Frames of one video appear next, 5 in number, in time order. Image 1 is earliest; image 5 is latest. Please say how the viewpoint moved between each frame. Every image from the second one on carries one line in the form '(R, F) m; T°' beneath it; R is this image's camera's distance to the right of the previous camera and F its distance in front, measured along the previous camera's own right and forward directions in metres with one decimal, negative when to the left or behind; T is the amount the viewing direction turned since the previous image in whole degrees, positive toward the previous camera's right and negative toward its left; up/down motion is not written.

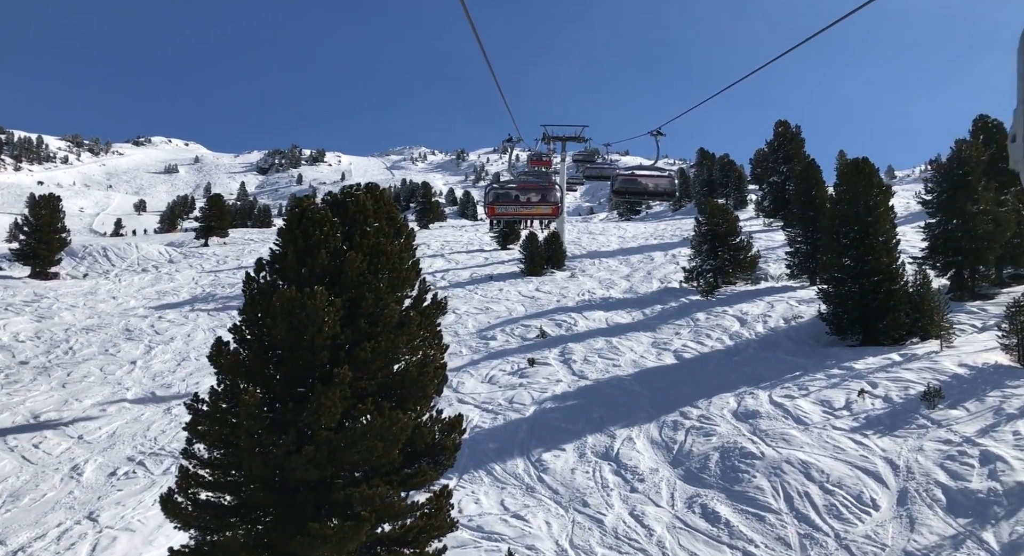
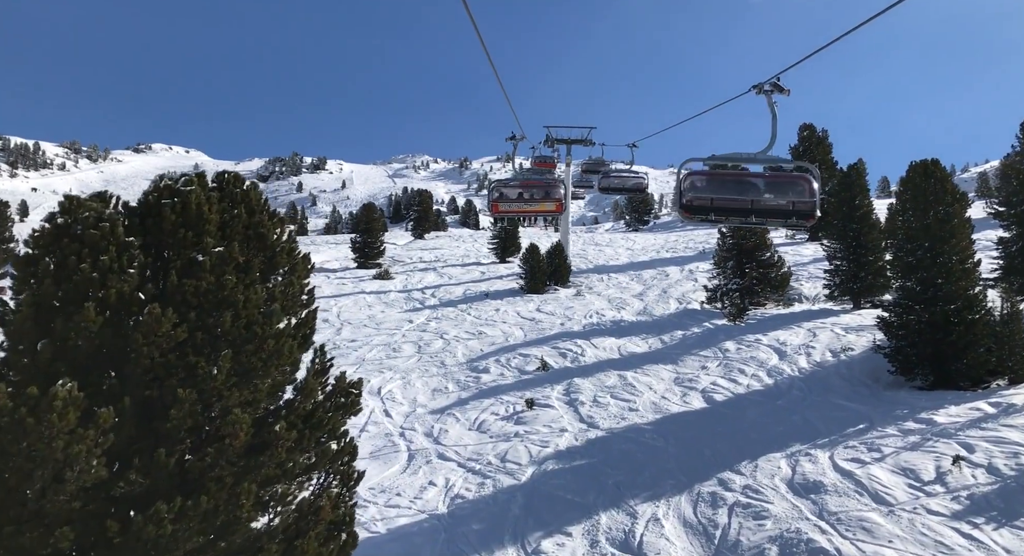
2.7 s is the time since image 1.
(+0.2, +3.5) m; 0°
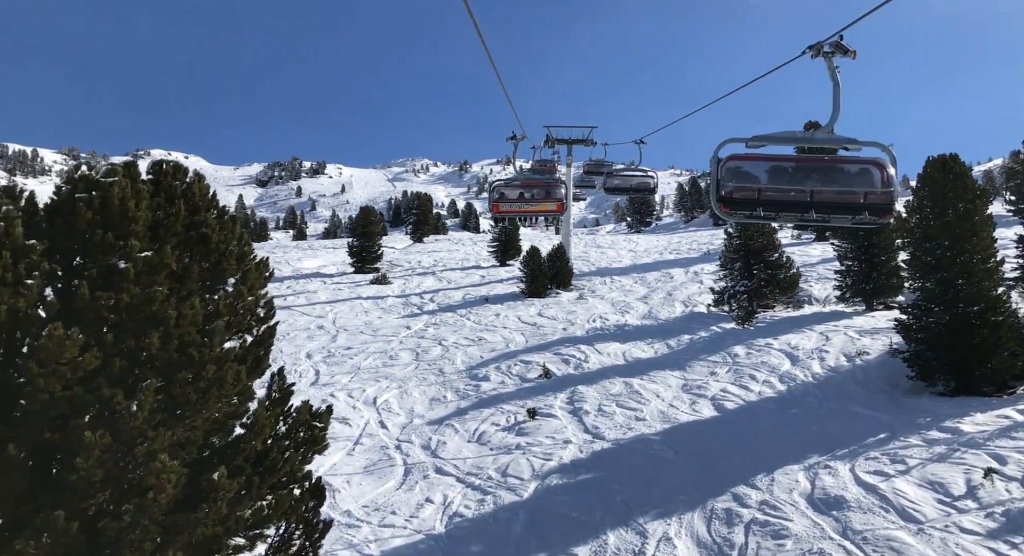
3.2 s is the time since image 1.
(0.0, +0.7) m; 0°
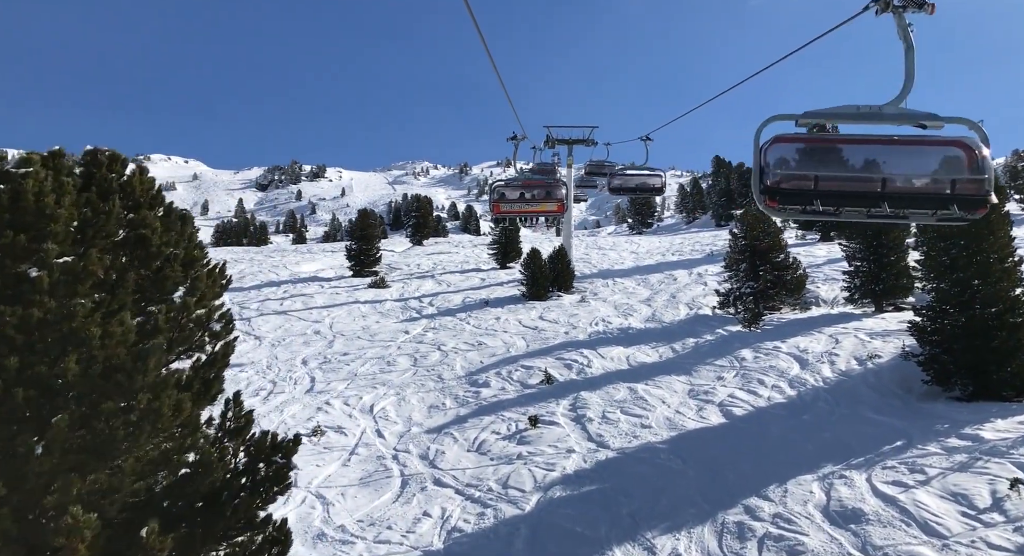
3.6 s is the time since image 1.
(0.0, +0.5) m; 0°
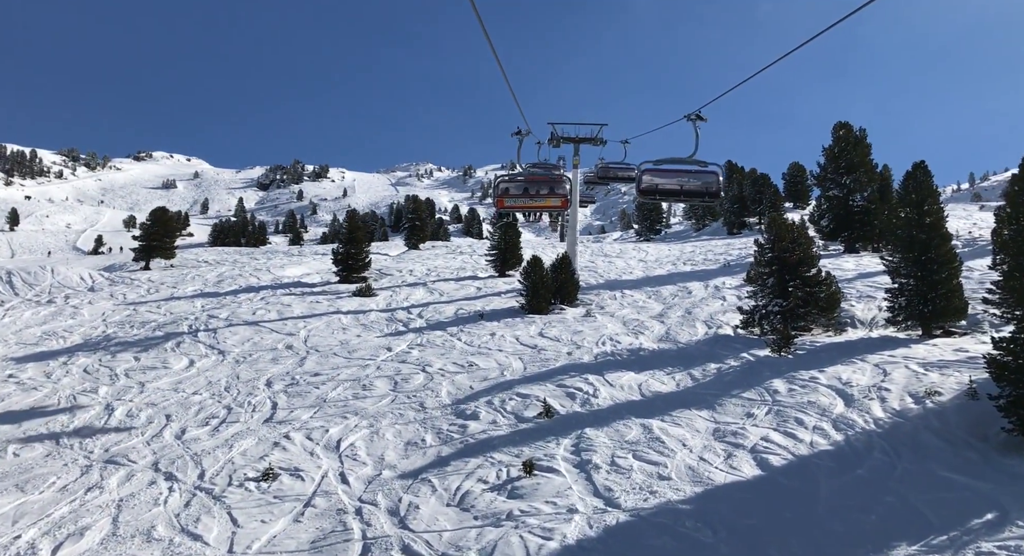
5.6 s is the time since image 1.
(+0.2, +2.7) m; 0°
